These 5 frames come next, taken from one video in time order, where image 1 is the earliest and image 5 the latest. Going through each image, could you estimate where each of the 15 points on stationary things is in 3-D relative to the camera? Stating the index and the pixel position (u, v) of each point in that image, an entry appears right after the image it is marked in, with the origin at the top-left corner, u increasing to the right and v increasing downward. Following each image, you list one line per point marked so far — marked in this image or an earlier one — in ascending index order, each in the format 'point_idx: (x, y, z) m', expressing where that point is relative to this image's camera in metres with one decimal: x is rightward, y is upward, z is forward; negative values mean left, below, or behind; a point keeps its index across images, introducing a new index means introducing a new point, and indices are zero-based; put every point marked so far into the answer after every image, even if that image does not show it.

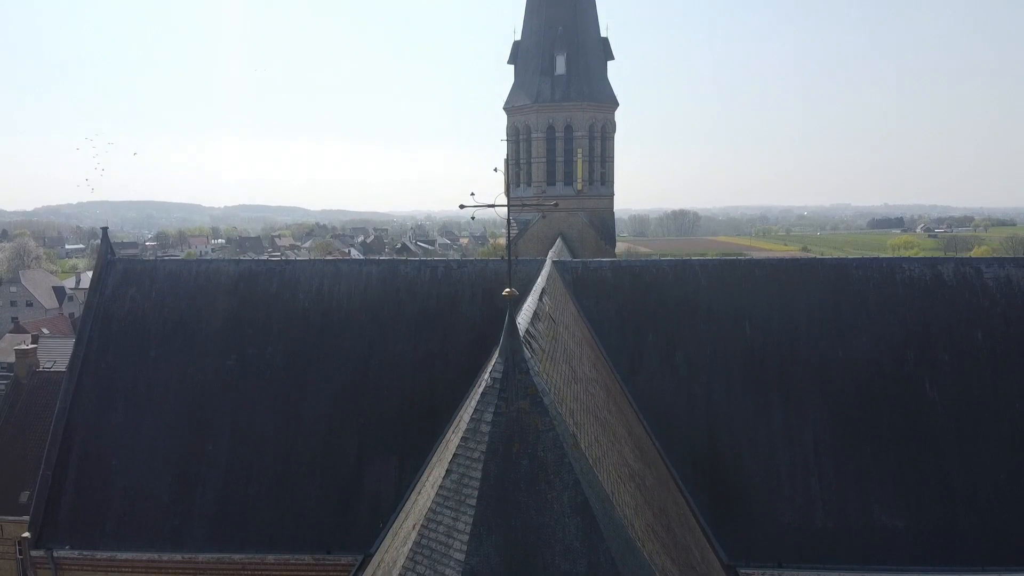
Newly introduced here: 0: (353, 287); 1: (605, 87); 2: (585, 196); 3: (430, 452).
0: (-1.8, 0.0, +8.1) m
1: (+1.9, +4.1, +15.2) m
2: (+1.5, +1.9, +15.1) m
3: (-0.8, -1.6, +7.1) m
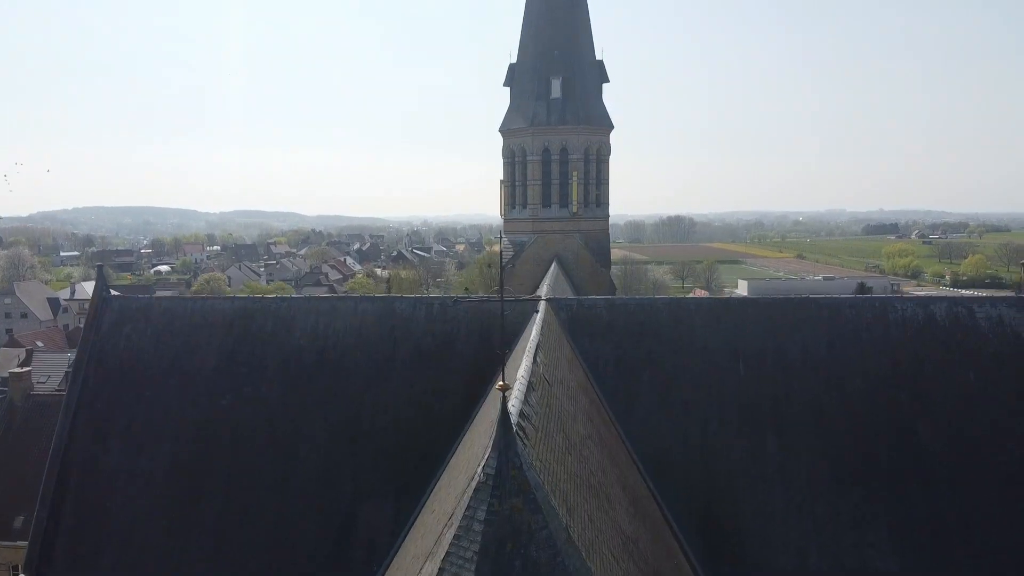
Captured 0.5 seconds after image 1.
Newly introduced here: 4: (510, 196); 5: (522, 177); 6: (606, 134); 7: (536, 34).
0: (-1.8, -0.4, +8.1) m
1: (+1.8, +3.7, +15.2) m
2: (+1.4, +1.4, +15.2) m
3: (-0.8, -2.0, +7.1) m
4: (0.0, +1.9, +15.5) m
5: (+0.2, +2.3, +15.4) m
6: (+1.9, +3.2, +15.3) m
7: (+0.5, +5.2, +15.1) m
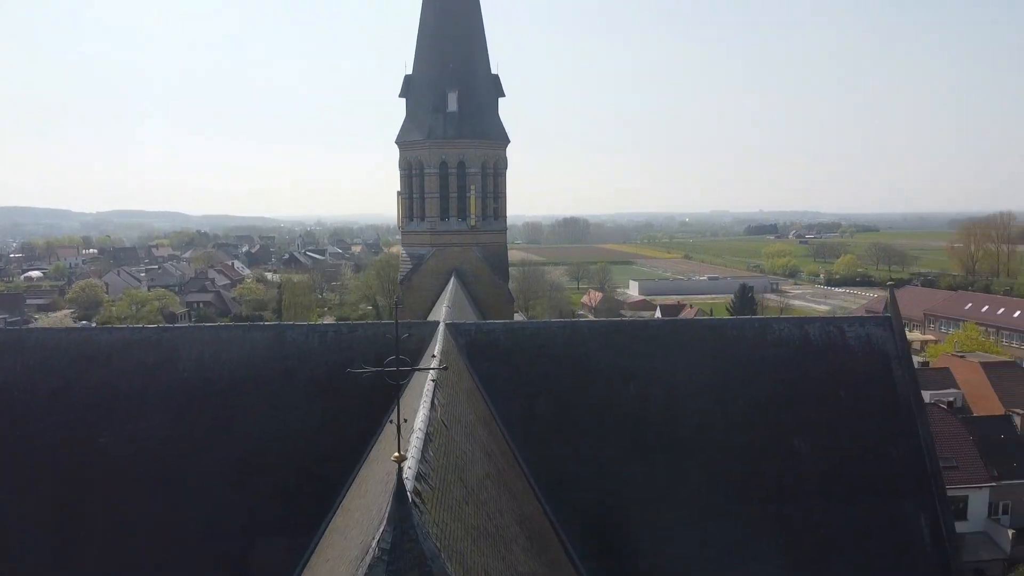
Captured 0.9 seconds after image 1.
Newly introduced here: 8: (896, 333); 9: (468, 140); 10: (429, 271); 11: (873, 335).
0: (-2.9, -0.7, +7.8) m
1: (-0.3, +3.4, +15.3) m
2: (-0.7, +1.2, +15.2) m
3: (-1.8, -2.3, +6.9) m
4: (-2.2, +1.7, +15.4) m
5: (-1.9, +2.0, +15.2) m
6: (-0.2, +2.9, +15.5) m
7: (-1.7, +4.9, +15.0) m
8: (+4.1, -0.5, +7.9) m
9: (-0.9, +3.0, +15.0) m
10: (-1.7, +0.4, +15.1) m
11: (+3.9, -0.5, +8.0) m
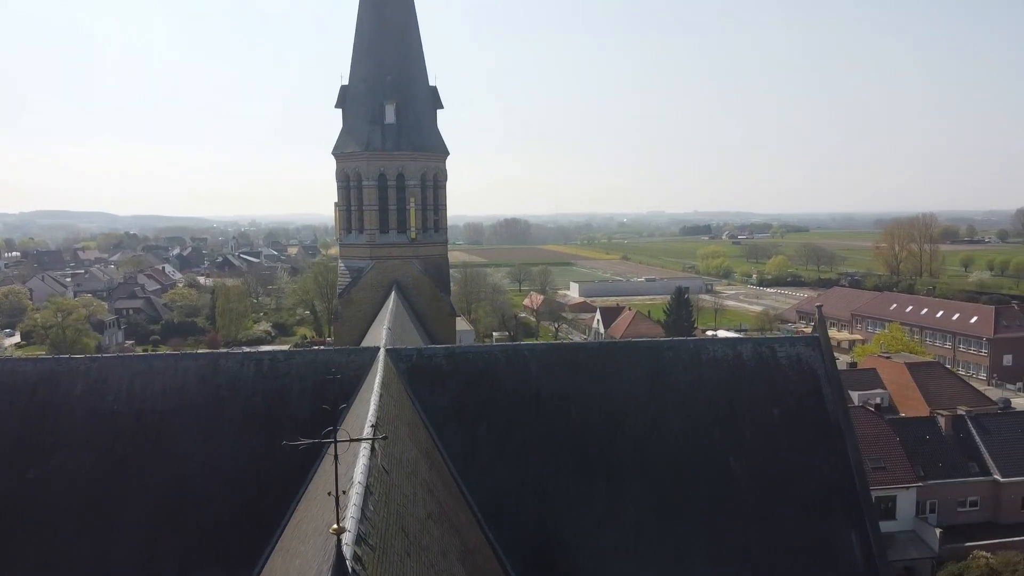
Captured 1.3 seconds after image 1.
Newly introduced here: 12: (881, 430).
0: (-3.5, -1.0, +7.5) m
1: (-1.6, +3.1, +15.2) m
2: (-1.9, +0.9, +15.1) m
3: (-2.3, -2.5, +6.8) m
4: (-3.4, +1.4, +15.1) m
5: (-3.1, +1.8, +15.0) m
6: (-1.5, +2.7, +15.4) m
7: (-2.9, +4.6, +14.8) m
8: (+3.5, -0.7, +8.2) m
9: (-2.1, +2.7, +14.8) m
10: (-2.9, +0.1, +14.9) m
11: (+3.2, -0.7, +8.2) m
12: (+10.0, -3.9, +20.0) m
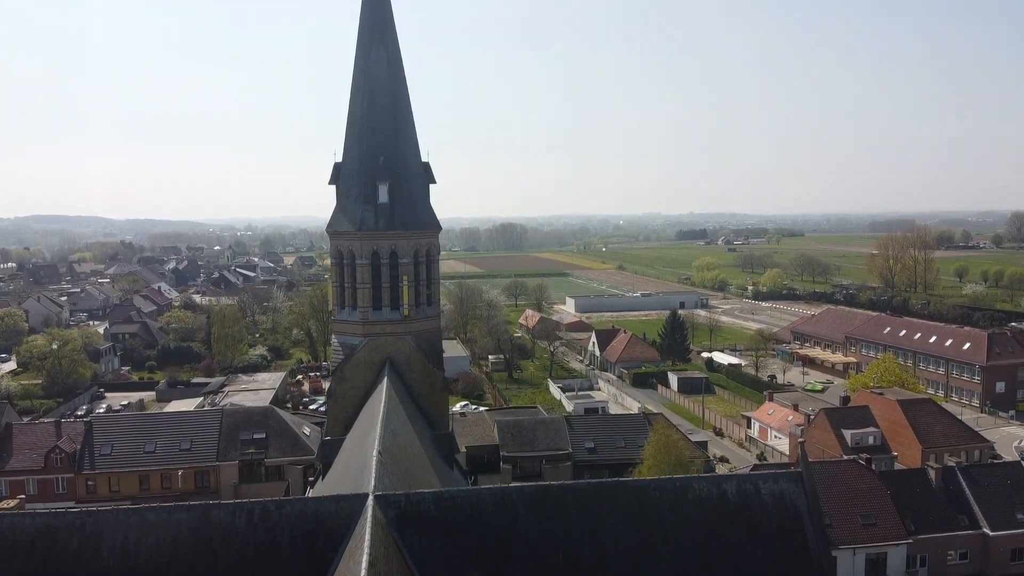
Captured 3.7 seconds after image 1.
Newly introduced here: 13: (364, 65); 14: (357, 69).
0: (-3.7, -2.6, +7.7) m
1: (-1.8, +1.6, +15.4) m
2: (-2.1, -0.7, +15.2) m
3: (-2.4, -4.1, +6.9) m
4: (-3.6, -0.2, +15.2) m
5: (-3.3, +0.2, +15.1) m
6: (-1.7, +1.1, +15.5) m
7: (-3.1, +3.0, +15.0) m
8: (+3.4, -2.3, +8.4) m
9: (-2.3, +1.2, +15.0) m
10: (-3.1, -1.5, +15.0) m
11: (+3.1, -2.3, +8.4) m
12: (+9.8, -5.4, +20.2) m
13: (-3.0, +4.6, +15.1) m
14: (-3.1, +4.6, +15.2) m
